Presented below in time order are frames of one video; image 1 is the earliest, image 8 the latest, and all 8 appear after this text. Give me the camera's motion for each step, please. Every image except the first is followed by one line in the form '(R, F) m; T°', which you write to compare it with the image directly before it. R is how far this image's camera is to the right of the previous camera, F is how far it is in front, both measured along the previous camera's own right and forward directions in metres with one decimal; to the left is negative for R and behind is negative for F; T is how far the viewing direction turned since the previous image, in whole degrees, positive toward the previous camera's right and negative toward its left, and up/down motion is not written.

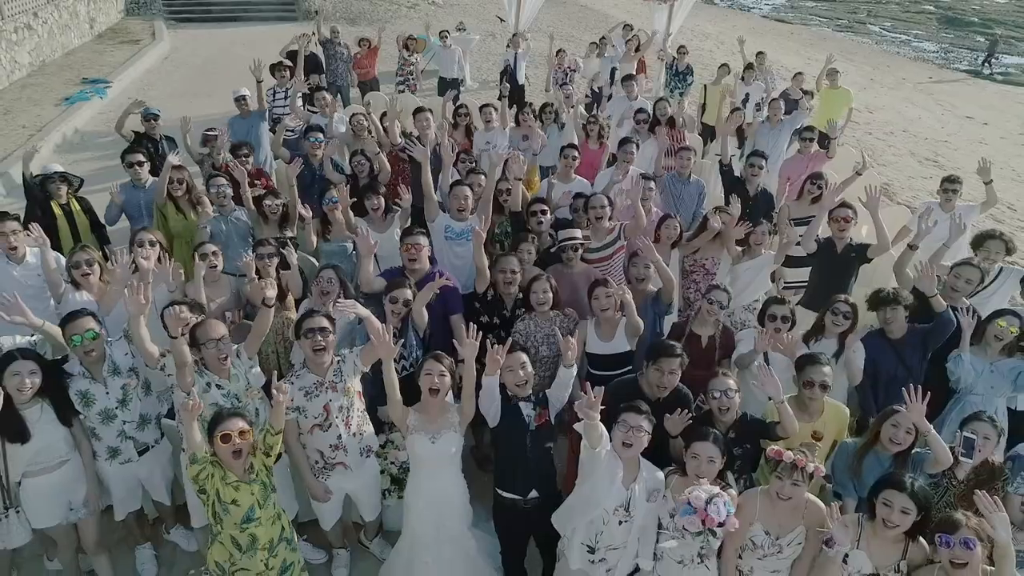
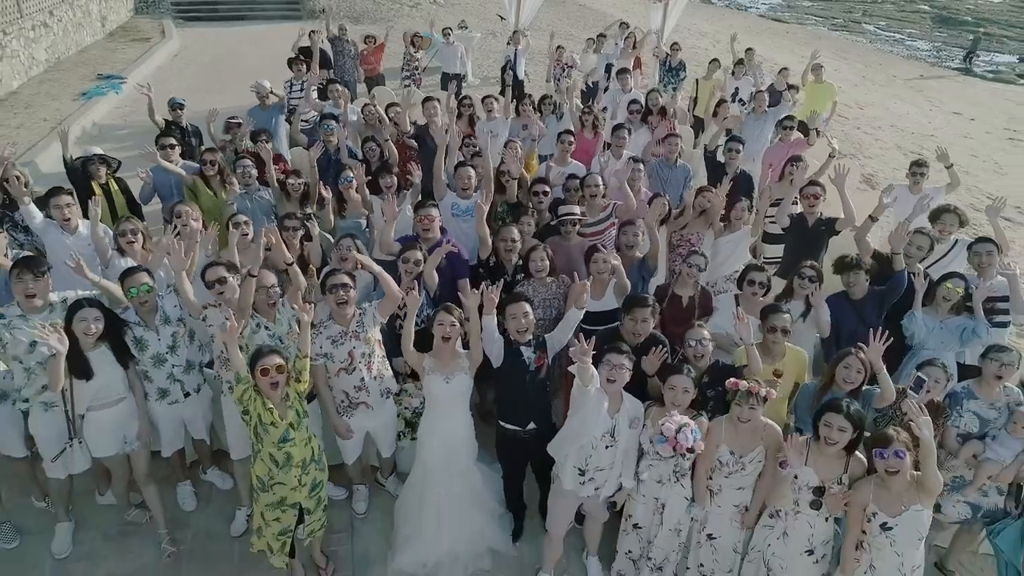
(0.0, -0.5) m; 0°
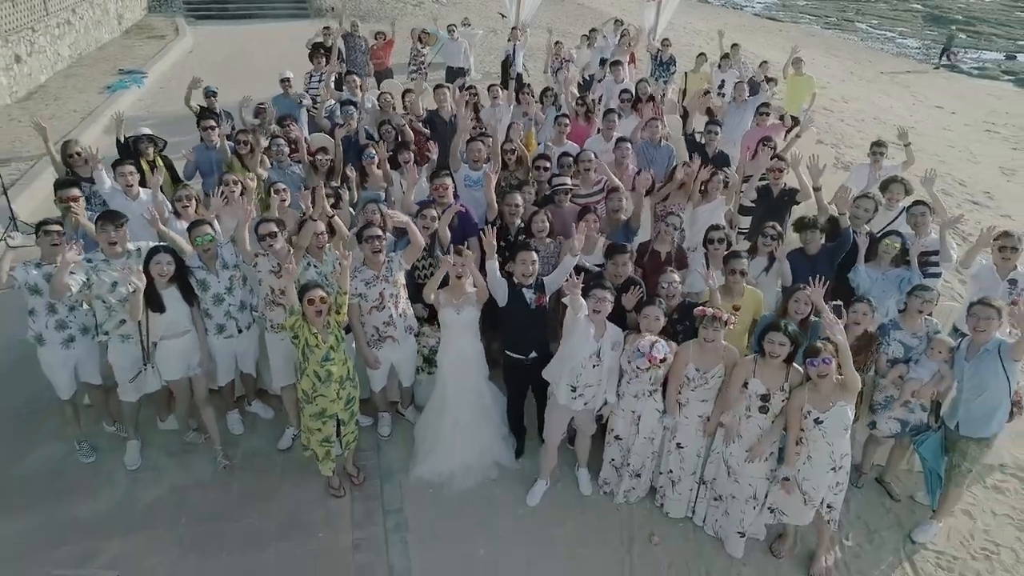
(0.0, -0.8) m; 0°
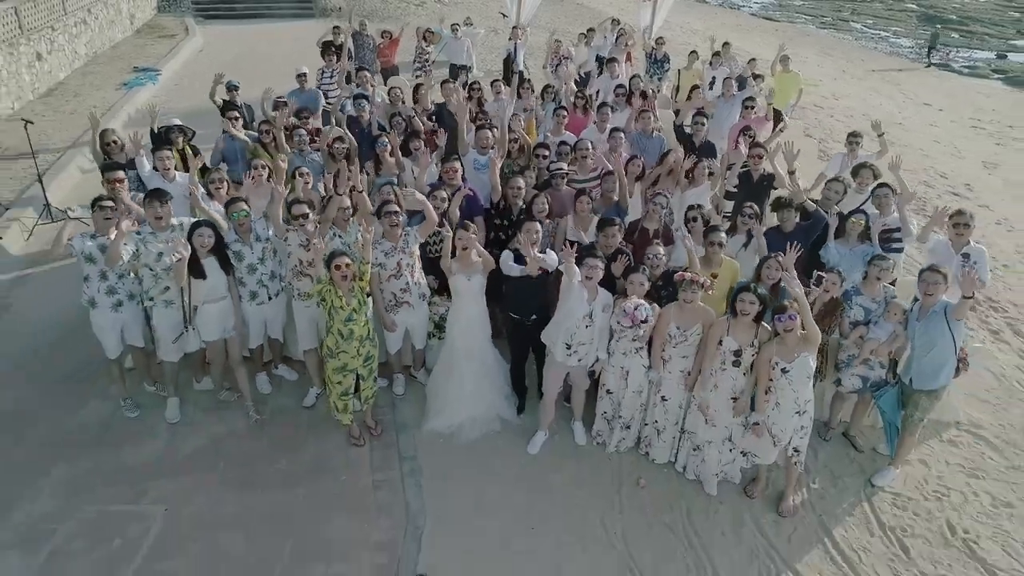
(0.0, -0.6) m; 0°
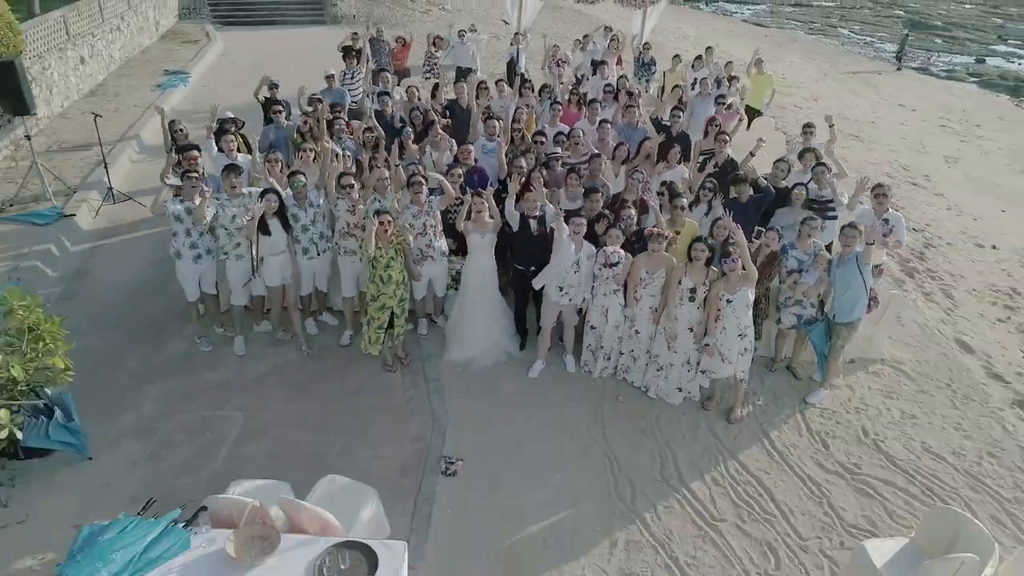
(0.0, -1.4) m; 0°
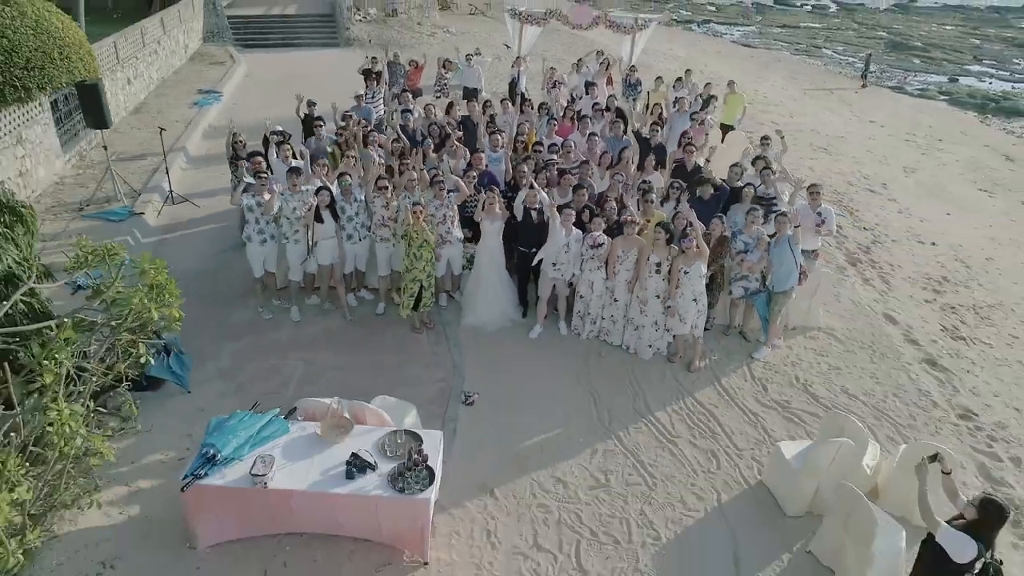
(-0.1, -1.7) m; 0°
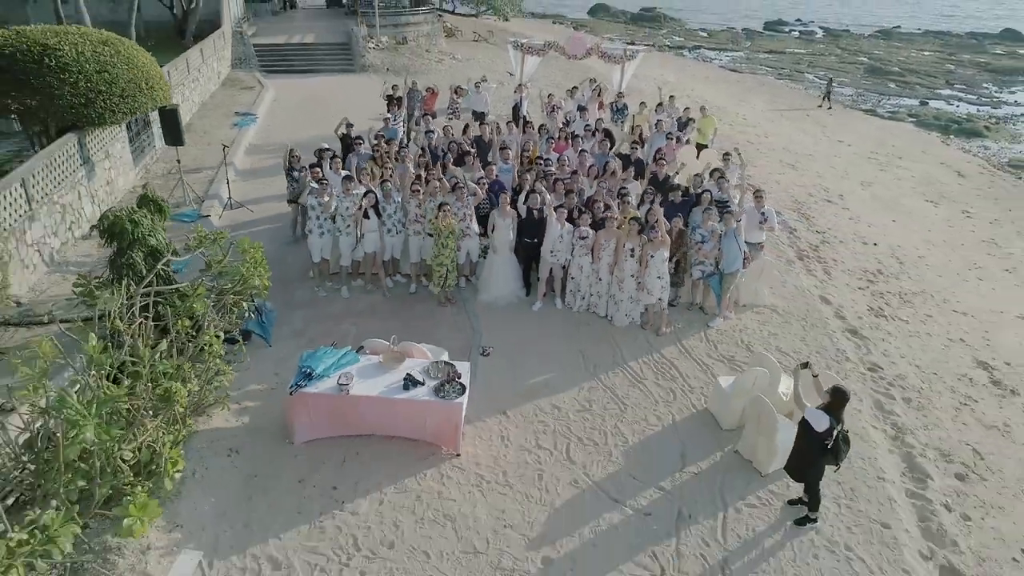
(-0.1, -2.3) m; 0°
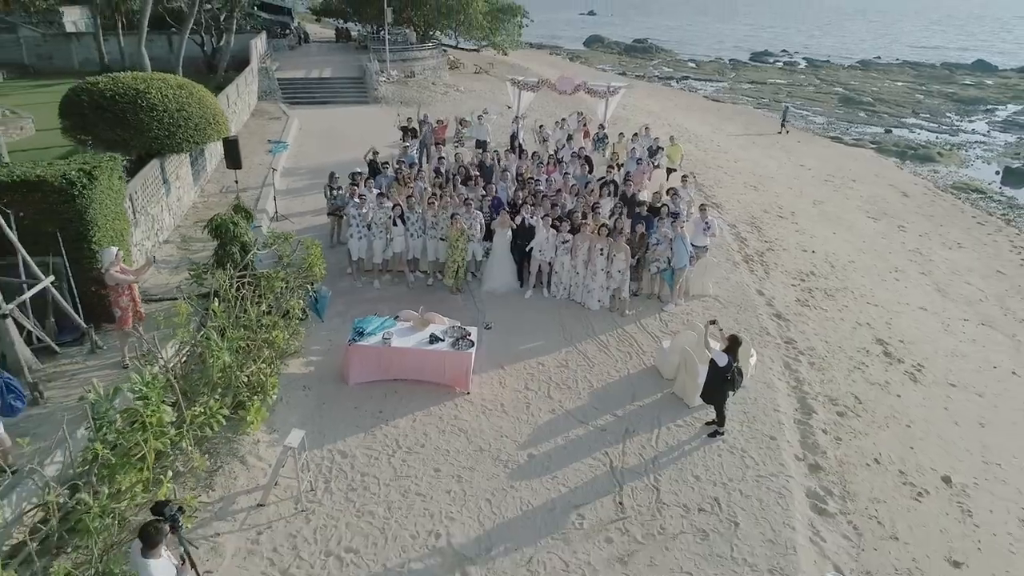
(+0.1, -3.0) m; 0°
